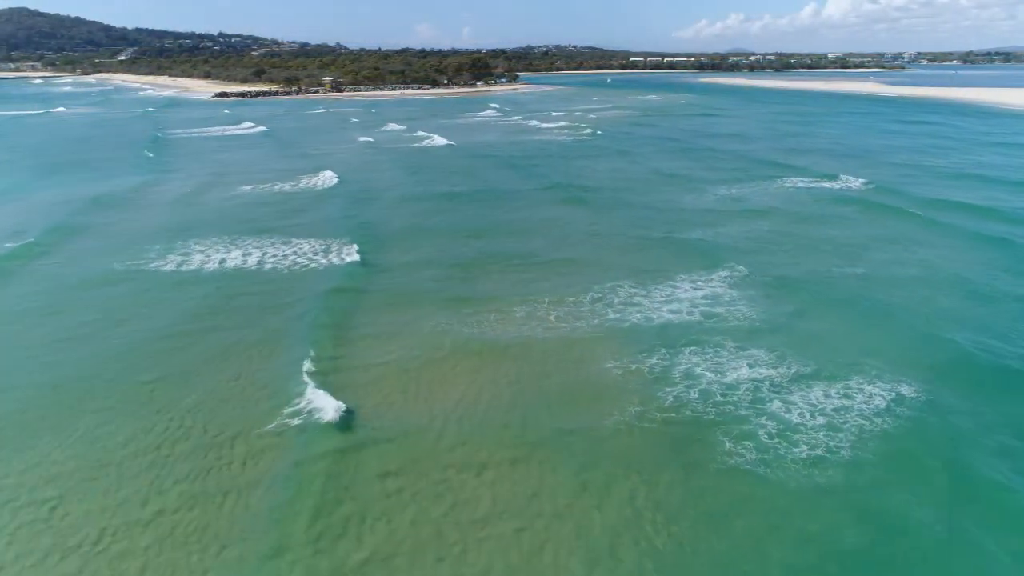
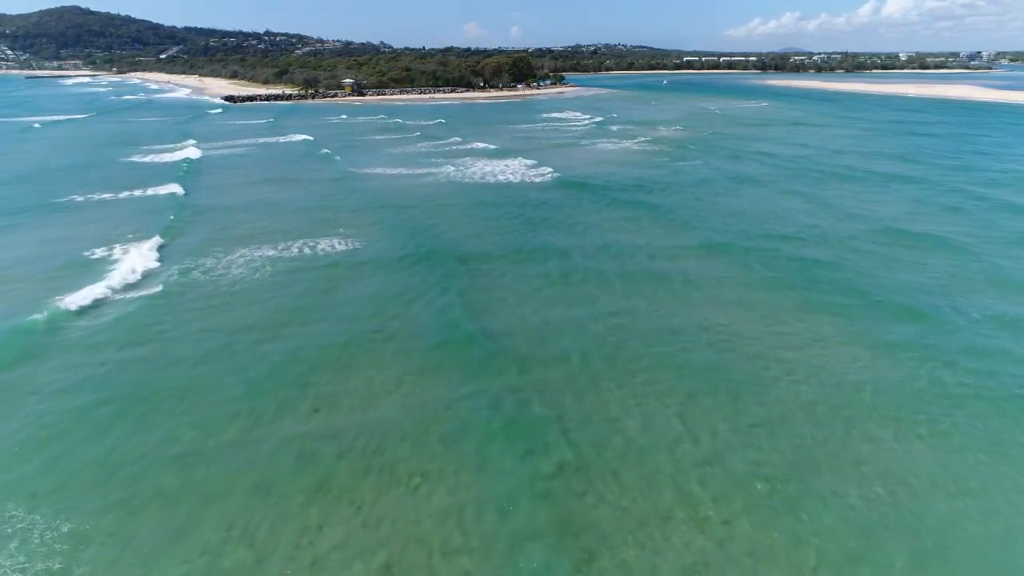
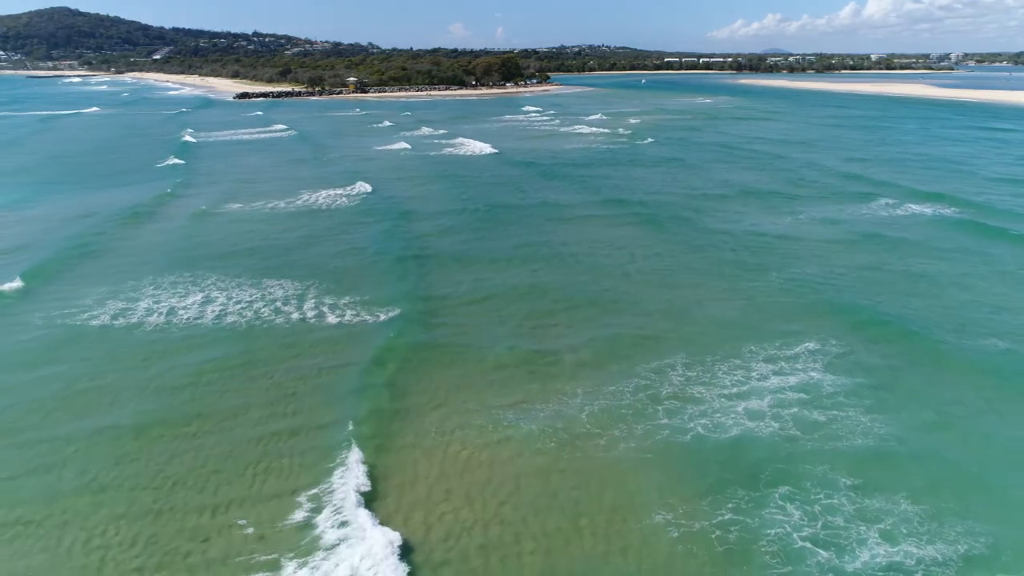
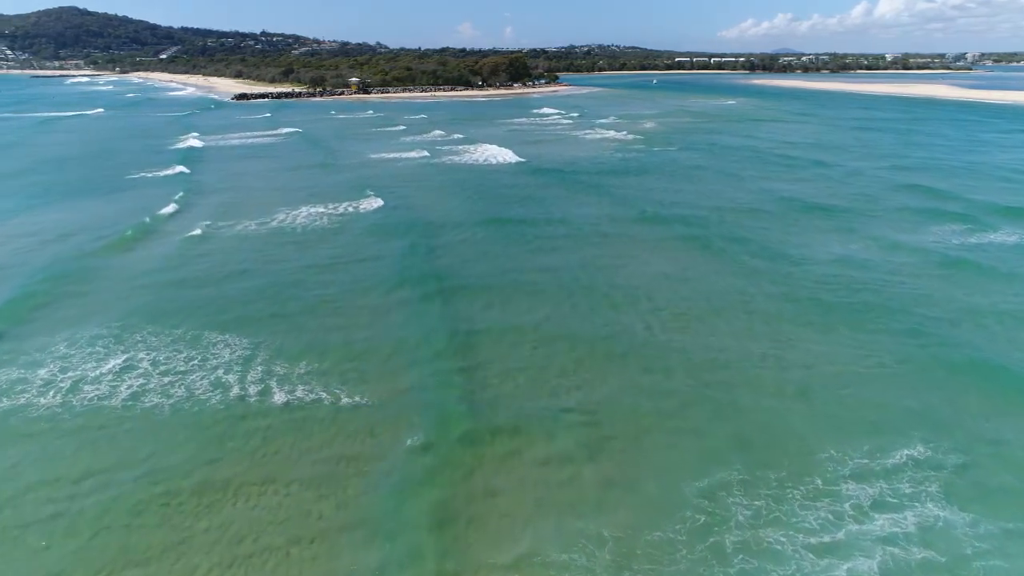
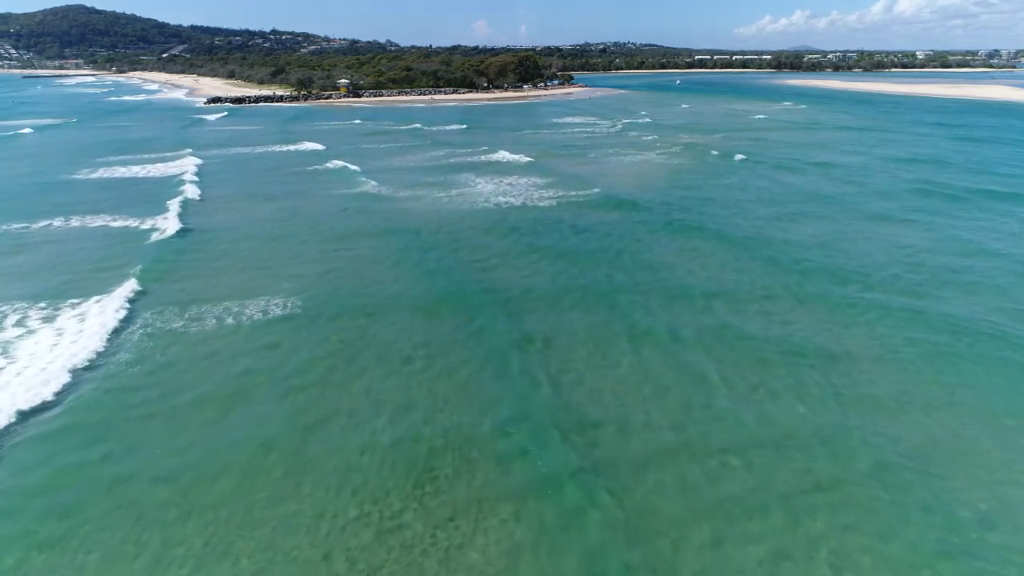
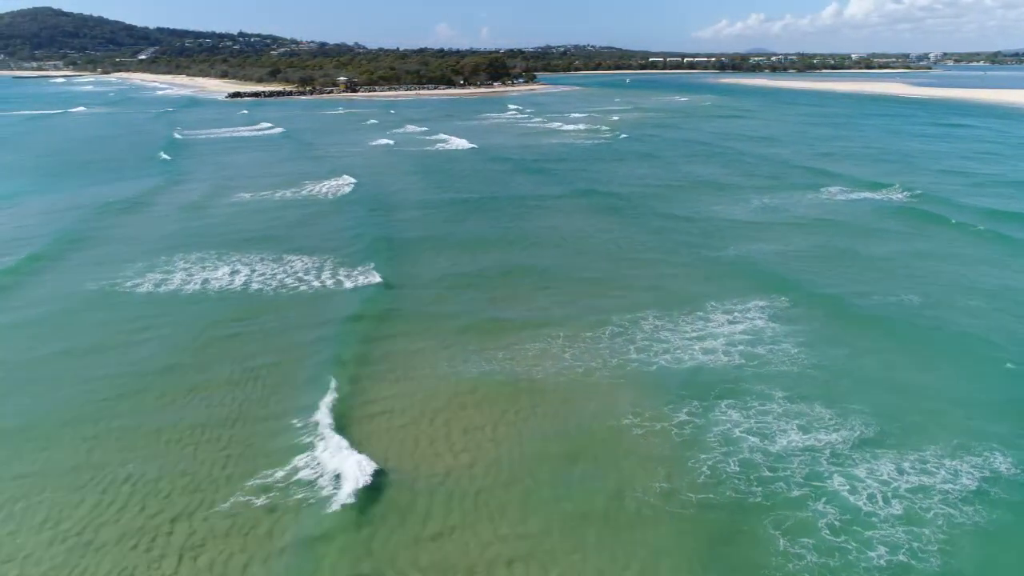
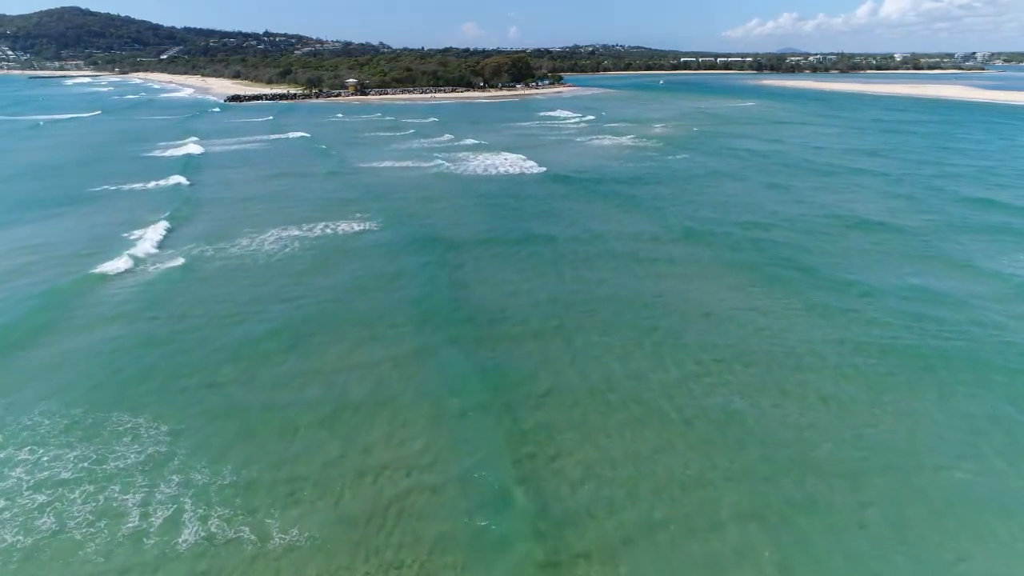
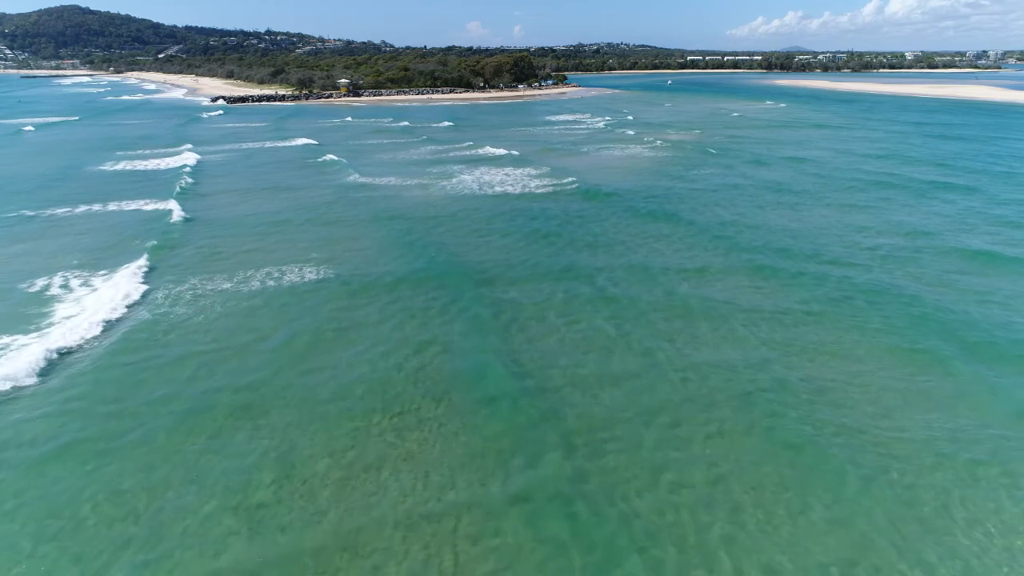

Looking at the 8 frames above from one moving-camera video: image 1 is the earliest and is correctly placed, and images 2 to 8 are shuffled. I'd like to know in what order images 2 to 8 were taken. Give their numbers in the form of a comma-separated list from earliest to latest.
6, 3, 4, 7, 2, 8, 5
